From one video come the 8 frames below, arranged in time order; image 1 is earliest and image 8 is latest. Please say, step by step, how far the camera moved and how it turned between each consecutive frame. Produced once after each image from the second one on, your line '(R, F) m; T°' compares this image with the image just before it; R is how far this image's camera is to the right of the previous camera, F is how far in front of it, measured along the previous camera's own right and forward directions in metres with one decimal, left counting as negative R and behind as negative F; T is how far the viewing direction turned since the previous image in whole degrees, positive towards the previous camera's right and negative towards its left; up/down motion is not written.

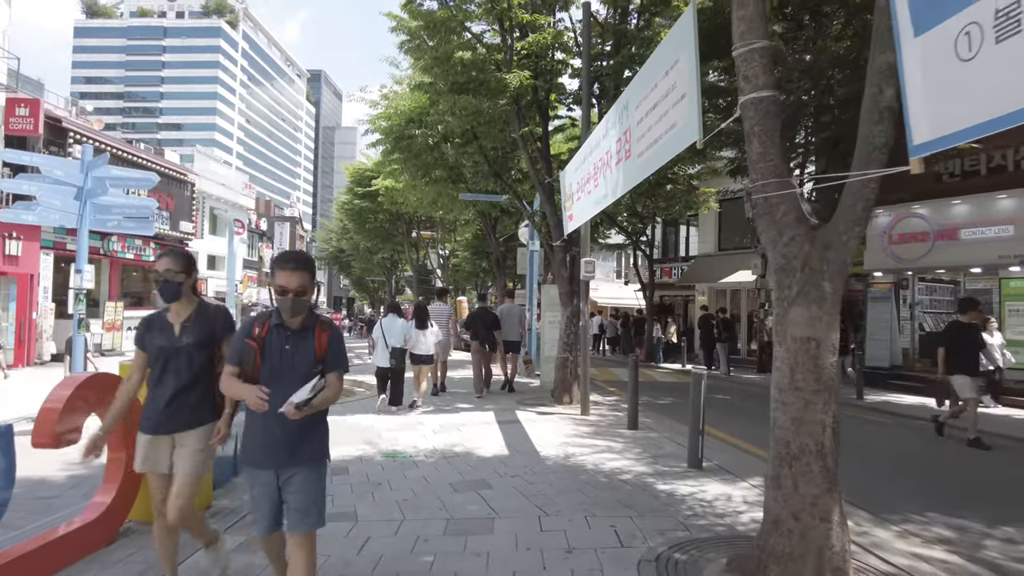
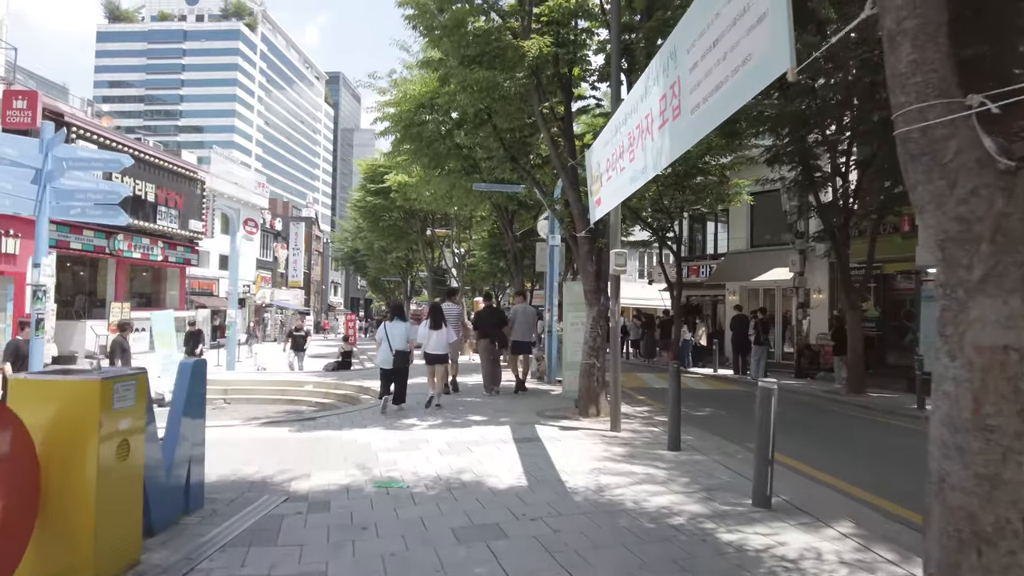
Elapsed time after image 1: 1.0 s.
(0.0, +1.2) m; -2°
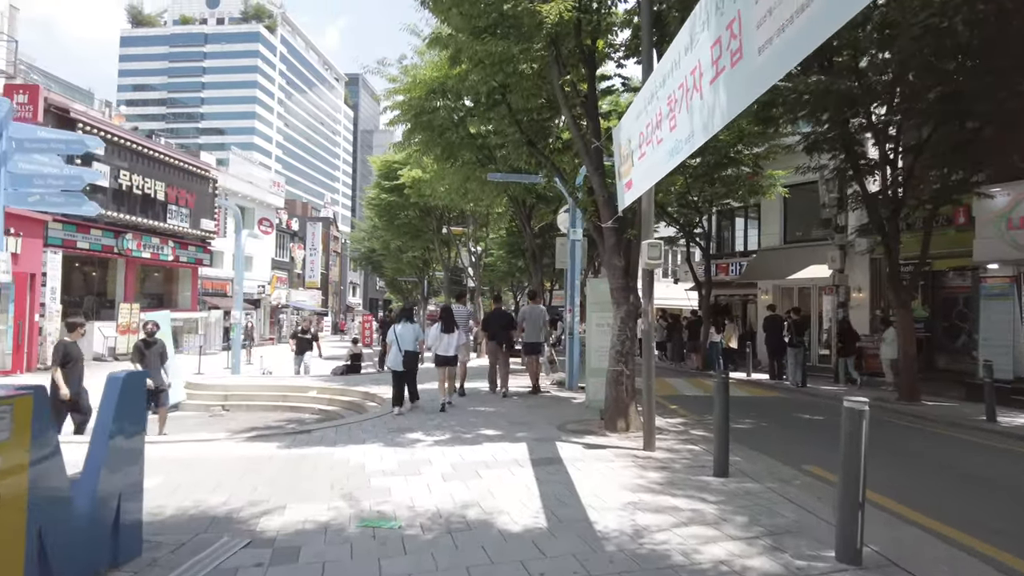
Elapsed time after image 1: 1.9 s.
(0.0, +1.0) m; -2°
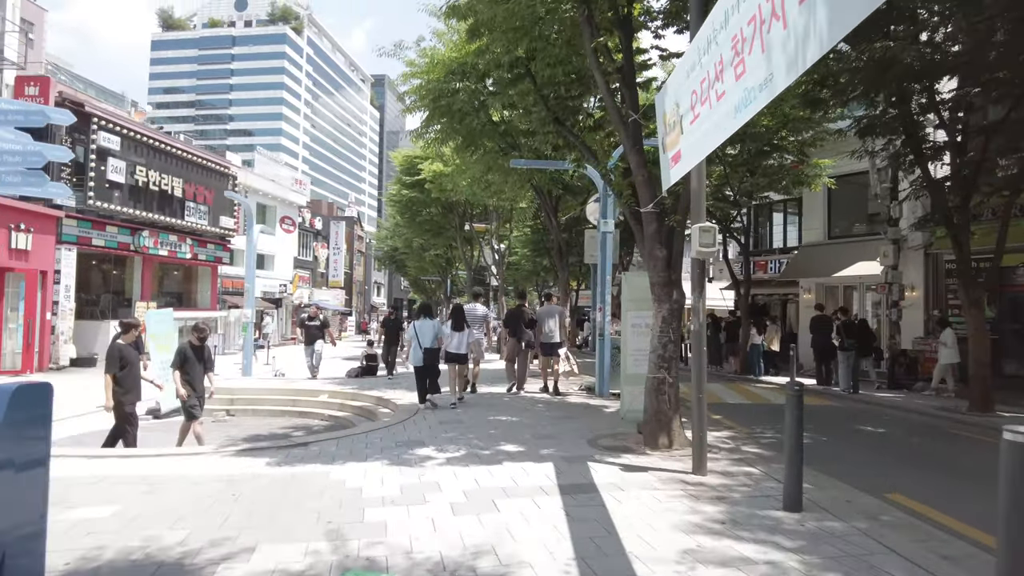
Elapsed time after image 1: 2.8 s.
(0.0, +1.0) m; -2°
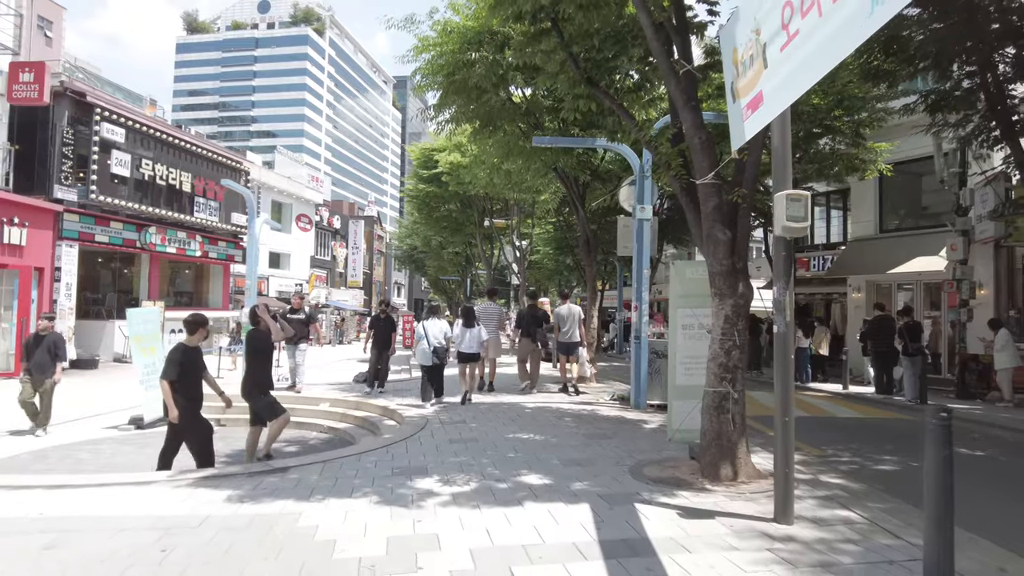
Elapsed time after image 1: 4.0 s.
(0.0, +1.4) m; -2°
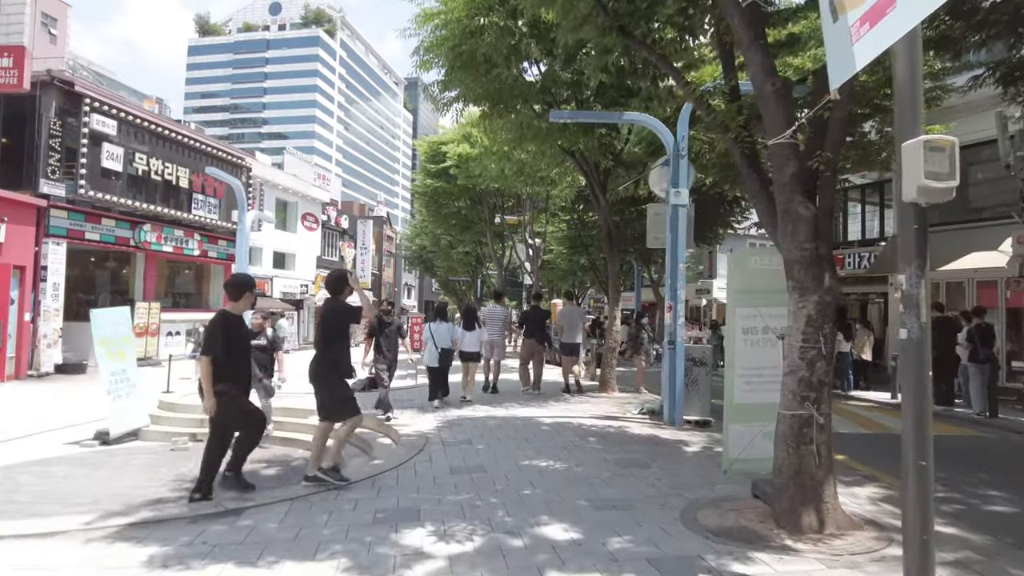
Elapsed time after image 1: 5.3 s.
(0.0, +1.3) m; -1°
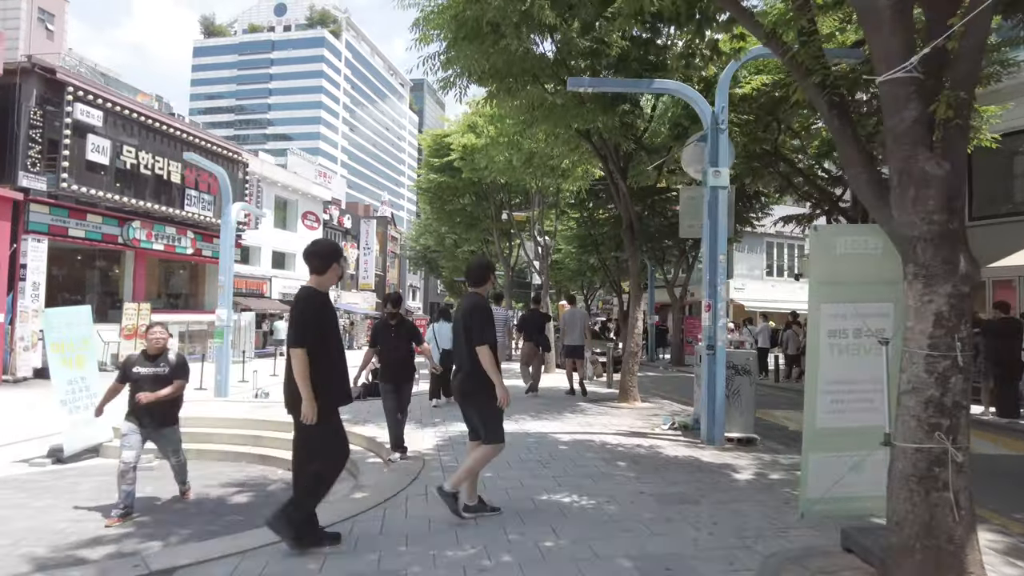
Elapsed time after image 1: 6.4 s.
(-0.1, +1.2) m; 0°
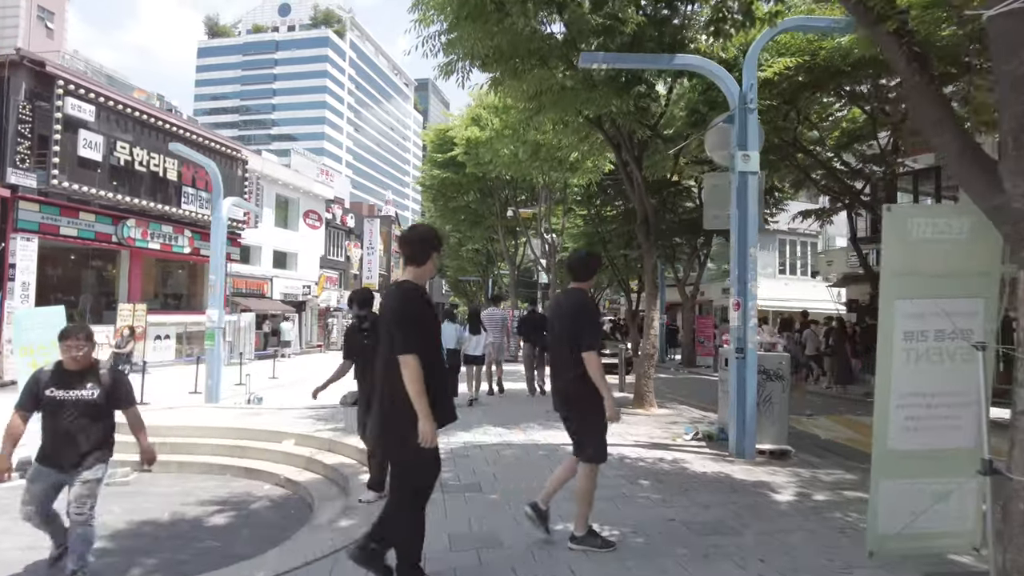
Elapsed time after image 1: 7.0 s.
(0.0, +0.7) m; 0°
